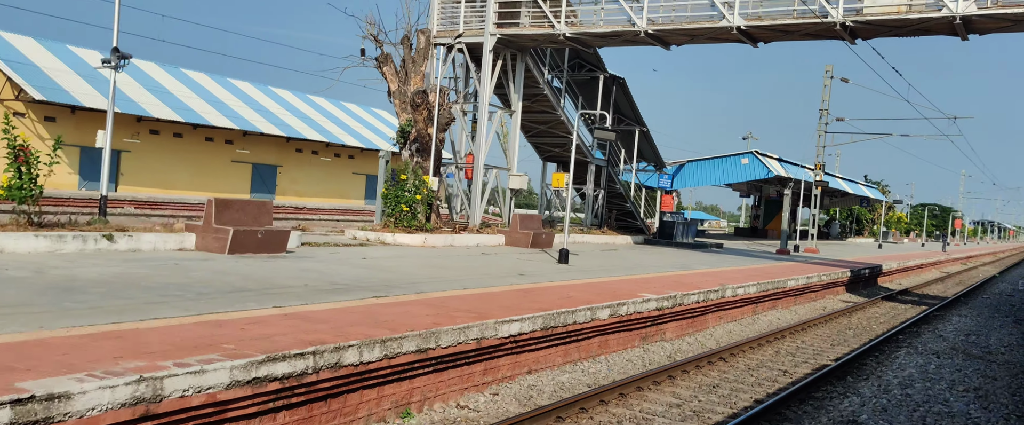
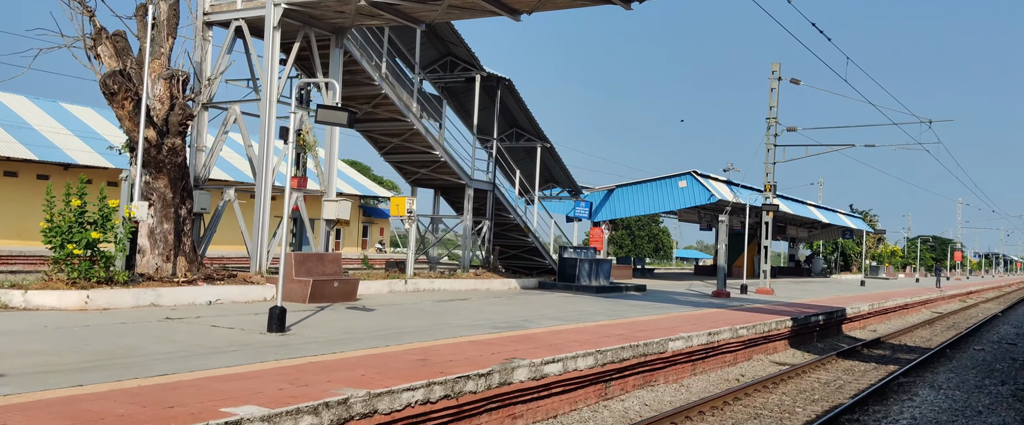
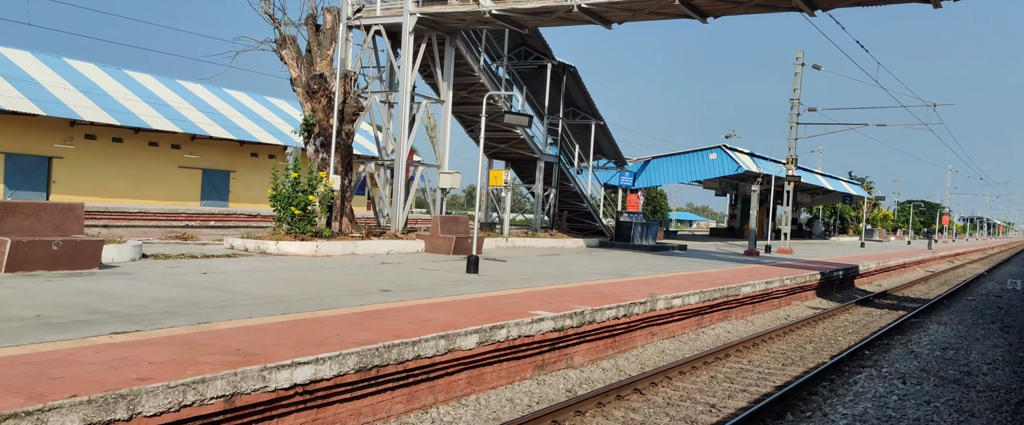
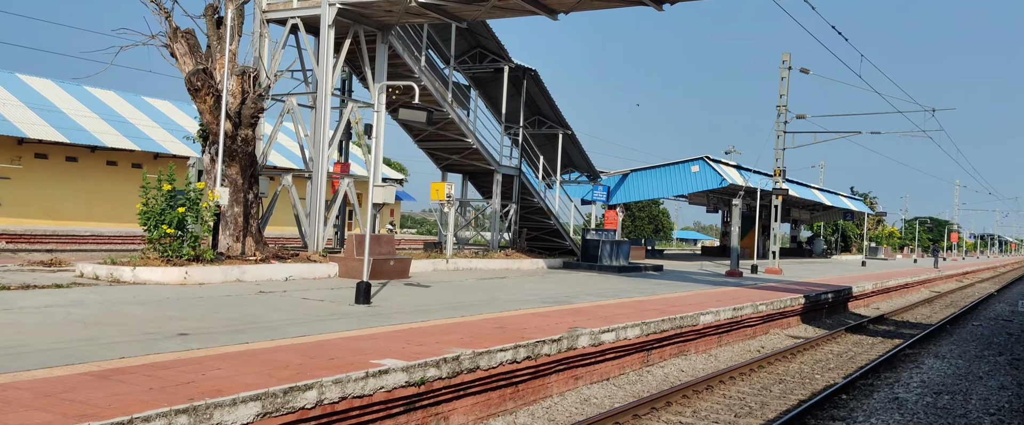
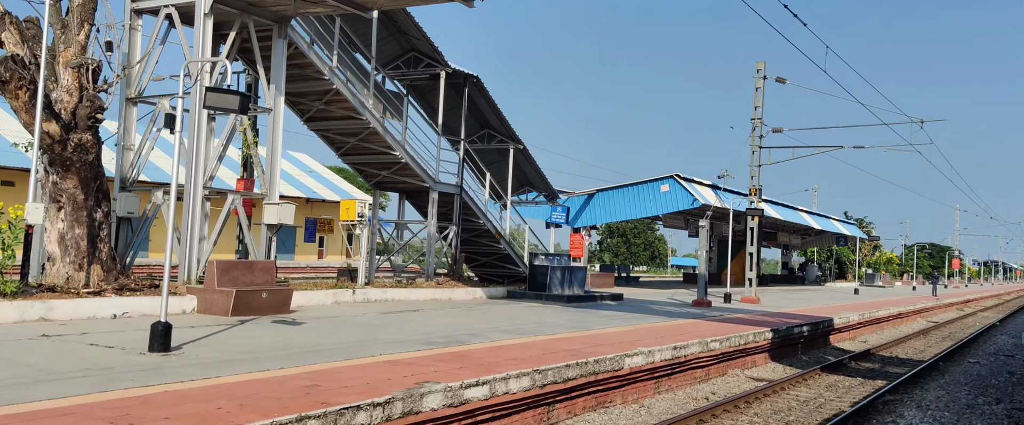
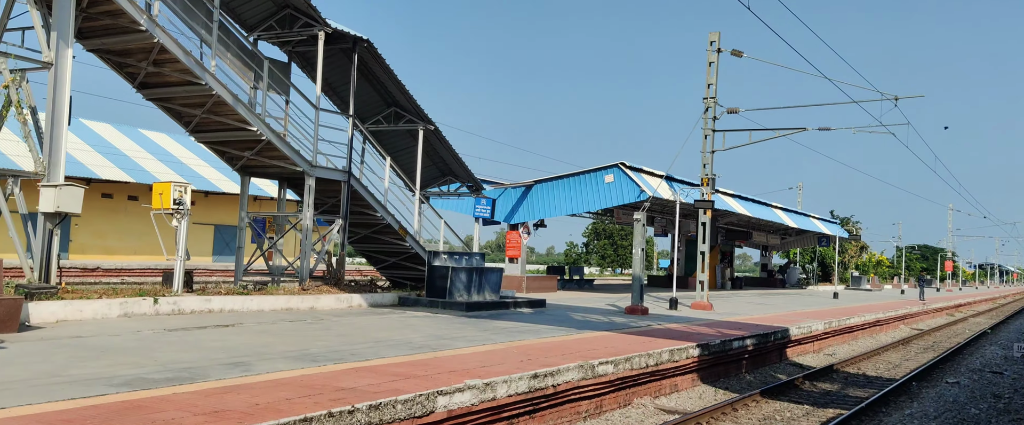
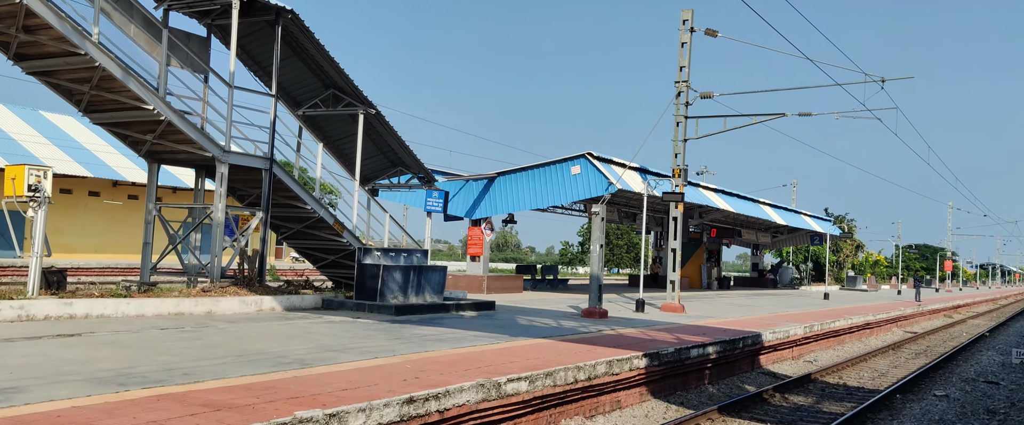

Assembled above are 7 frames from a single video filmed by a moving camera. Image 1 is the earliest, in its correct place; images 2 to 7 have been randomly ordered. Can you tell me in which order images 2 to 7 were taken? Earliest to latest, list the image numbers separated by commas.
3, 4, 2, 5, 6, 7
